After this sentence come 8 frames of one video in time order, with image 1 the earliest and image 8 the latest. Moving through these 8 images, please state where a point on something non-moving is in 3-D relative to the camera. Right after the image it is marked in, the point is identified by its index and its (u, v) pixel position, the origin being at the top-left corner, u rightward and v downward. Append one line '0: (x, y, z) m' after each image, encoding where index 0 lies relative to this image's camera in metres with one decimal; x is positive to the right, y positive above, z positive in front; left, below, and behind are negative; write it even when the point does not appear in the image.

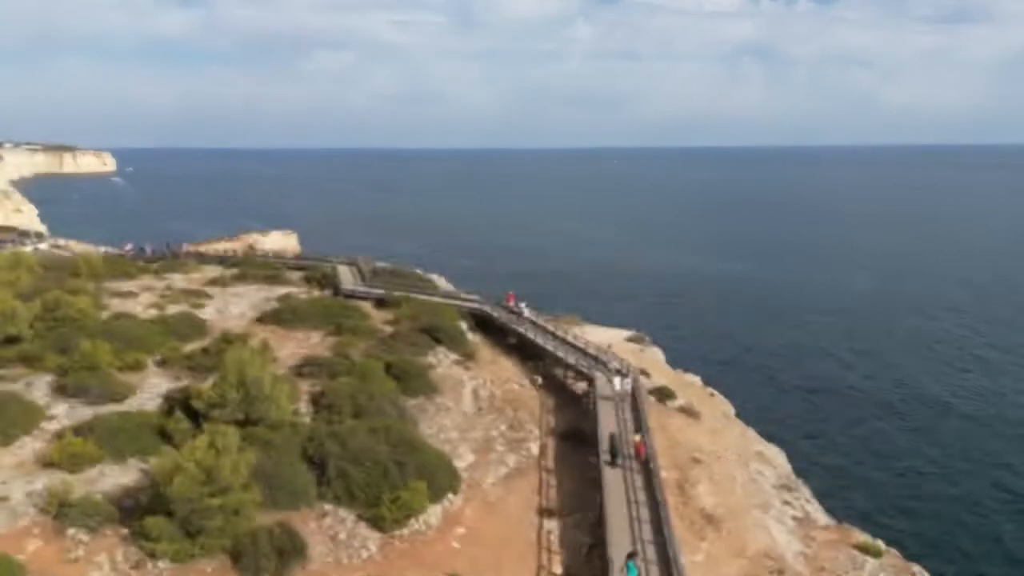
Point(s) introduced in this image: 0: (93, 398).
0: (-11.2, -2.9, +19.4) m
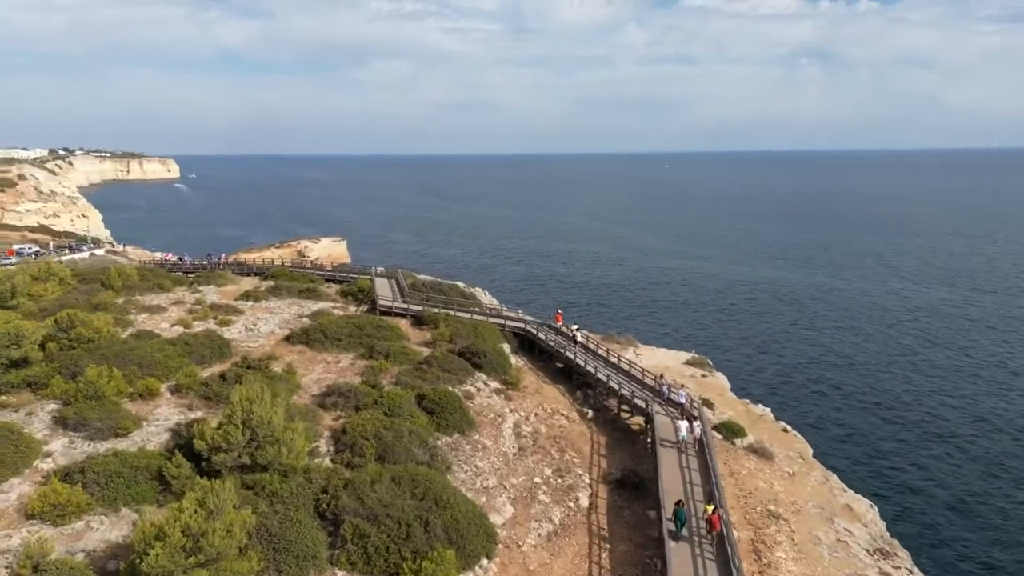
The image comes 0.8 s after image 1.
0: (-10.1, -3.4, +17.6) m
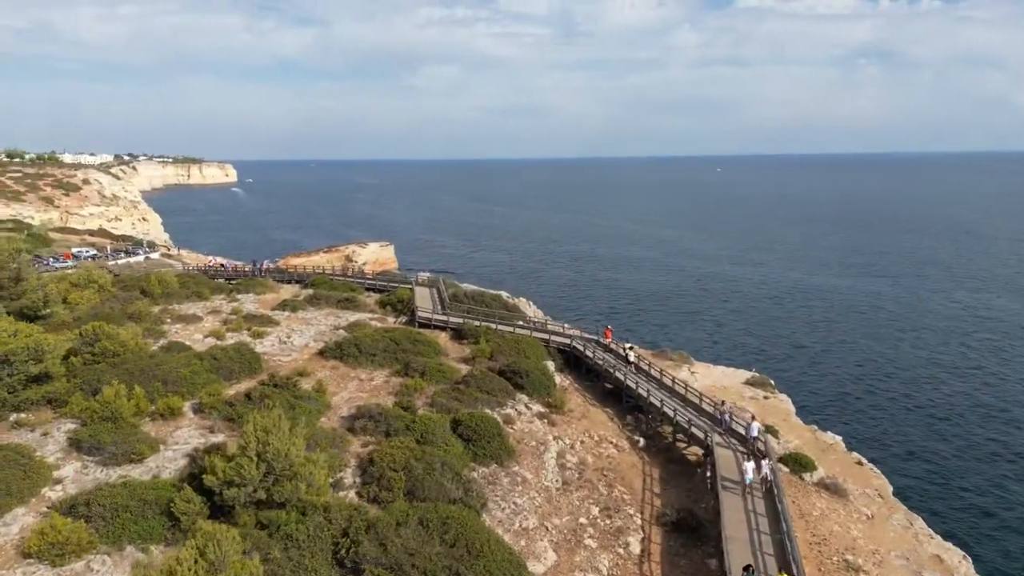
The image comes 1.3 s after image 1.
0: (-9.2, -3.8, +16.5) m
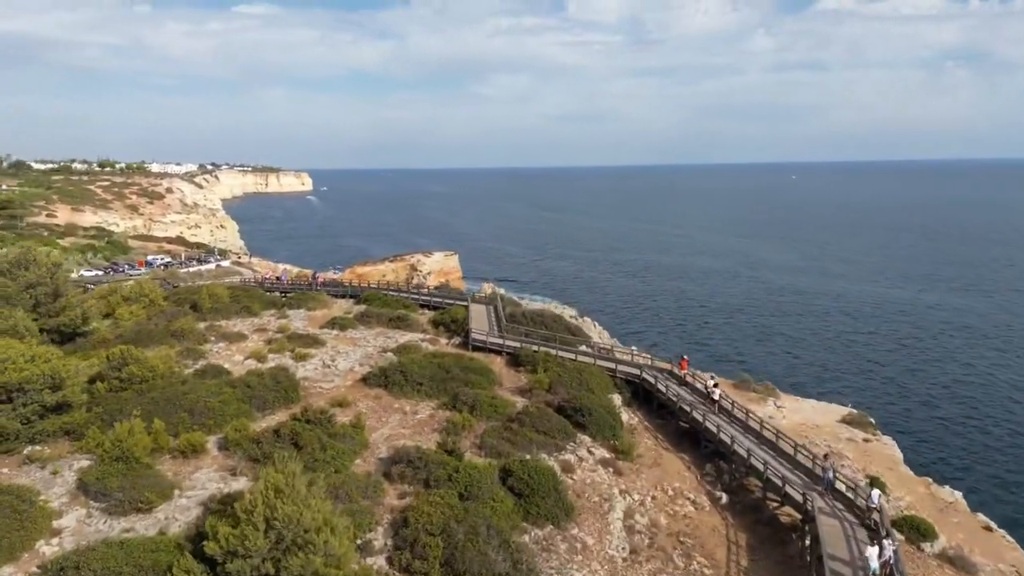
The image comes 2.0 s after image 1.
0: (-8.0, -4.3, +14.7) m
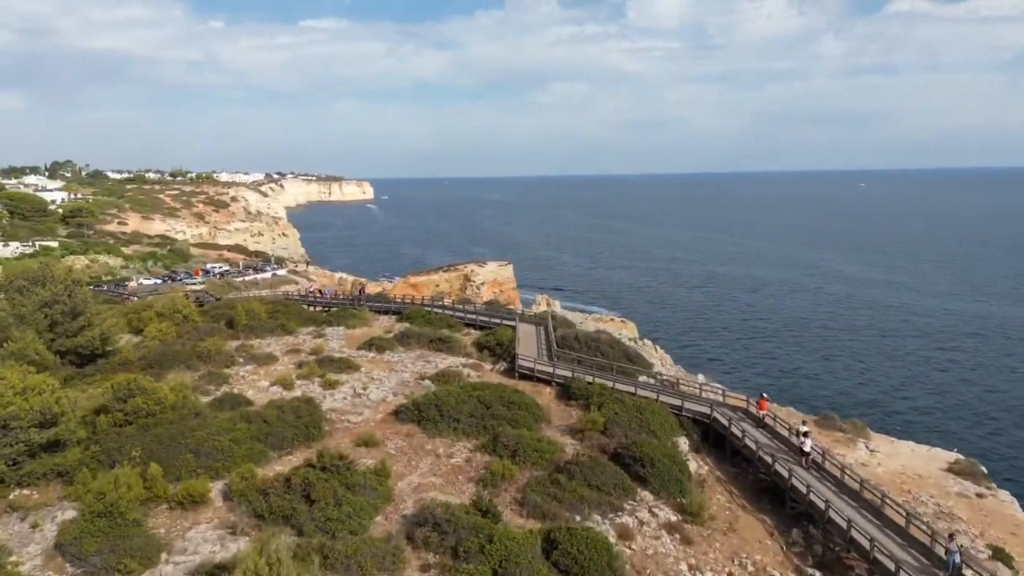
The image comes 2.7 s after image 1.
0: (-7.3, -4.8, +12.5) m
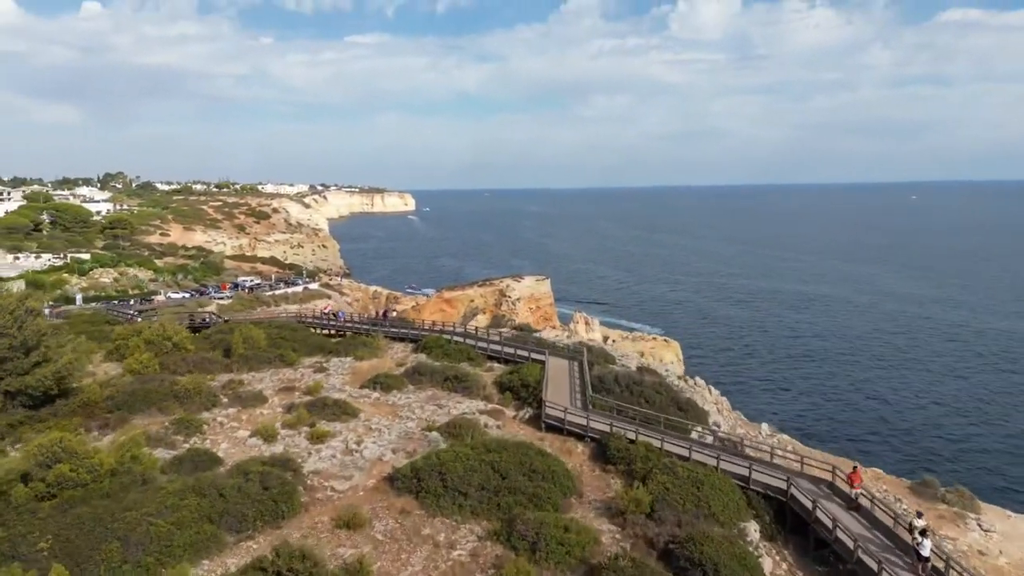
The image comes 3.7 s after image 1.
0: (-7.2, -5.5, +8.9) m
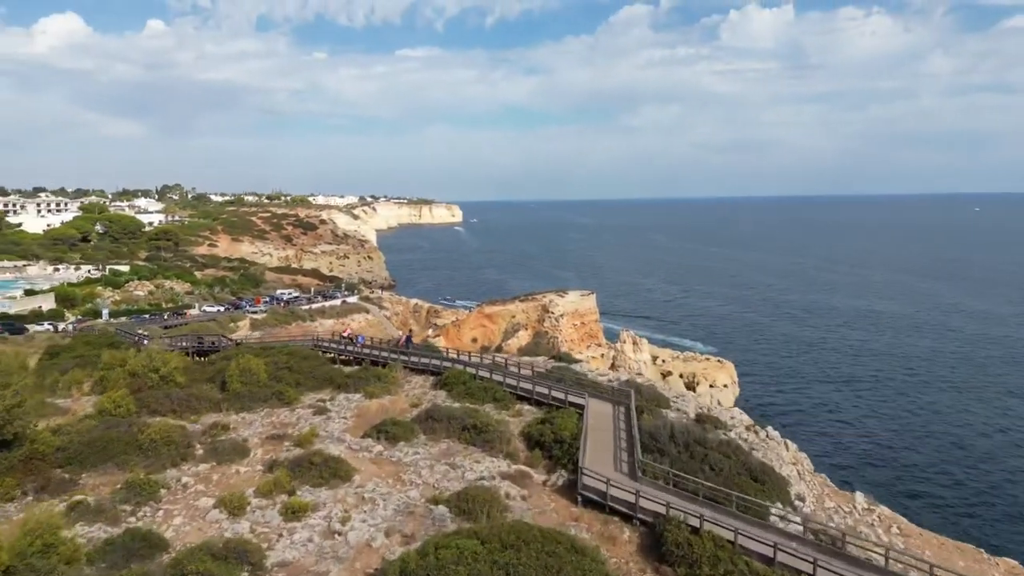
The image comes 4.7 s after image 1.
0: (-7.3, -6.1, +5.2) m
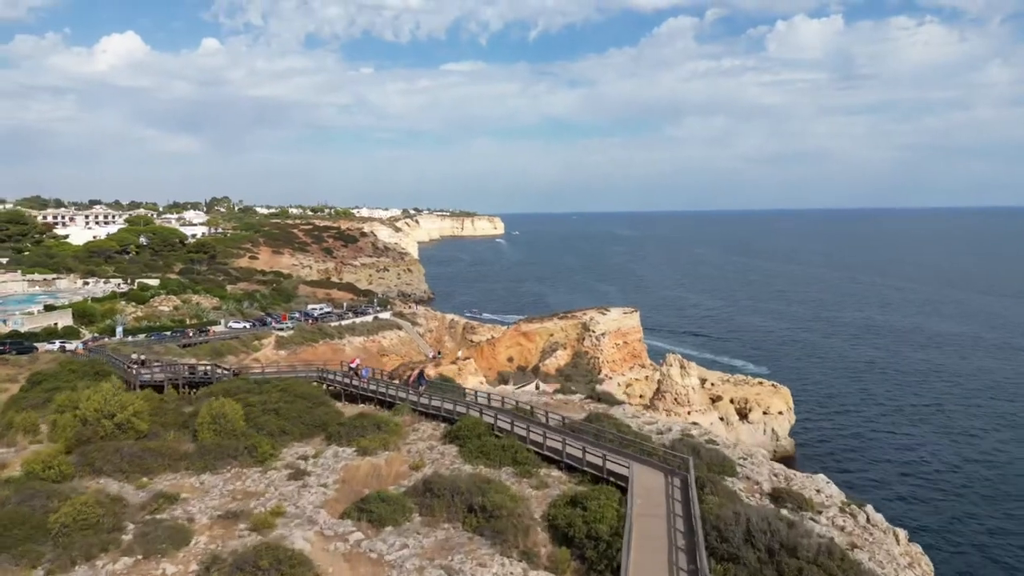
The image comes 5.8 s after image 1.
0: (-7.7, -6.6, +1.0) m
